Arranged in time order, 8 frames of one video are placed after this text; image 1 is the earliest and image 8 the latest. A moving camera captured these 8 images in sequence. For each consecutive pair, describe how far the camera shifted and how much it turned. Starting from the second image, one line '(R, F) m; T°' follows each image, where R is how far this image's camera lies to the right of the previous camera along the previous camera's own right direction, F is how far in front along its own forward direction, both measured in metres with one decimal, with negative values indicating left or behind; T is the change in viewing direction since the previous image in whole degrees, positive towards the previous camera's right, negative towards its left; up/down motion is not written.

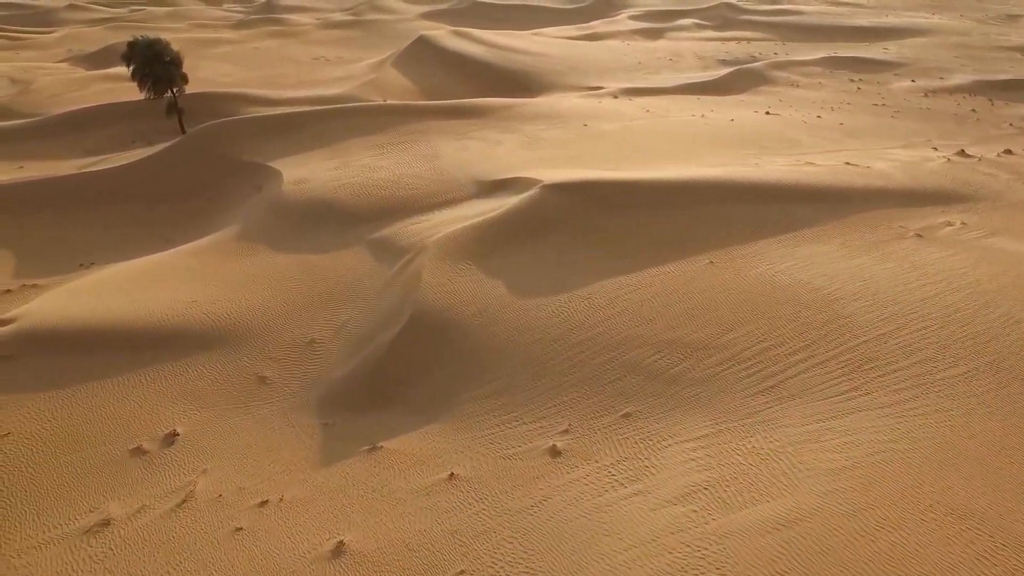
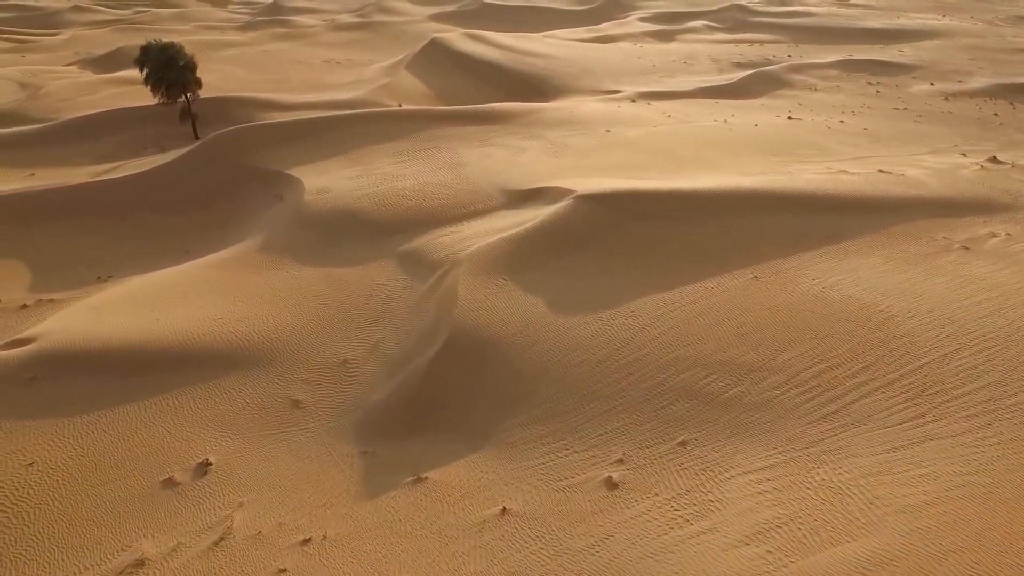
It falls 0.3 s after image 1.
(-0.6, +0.4) m; 0°
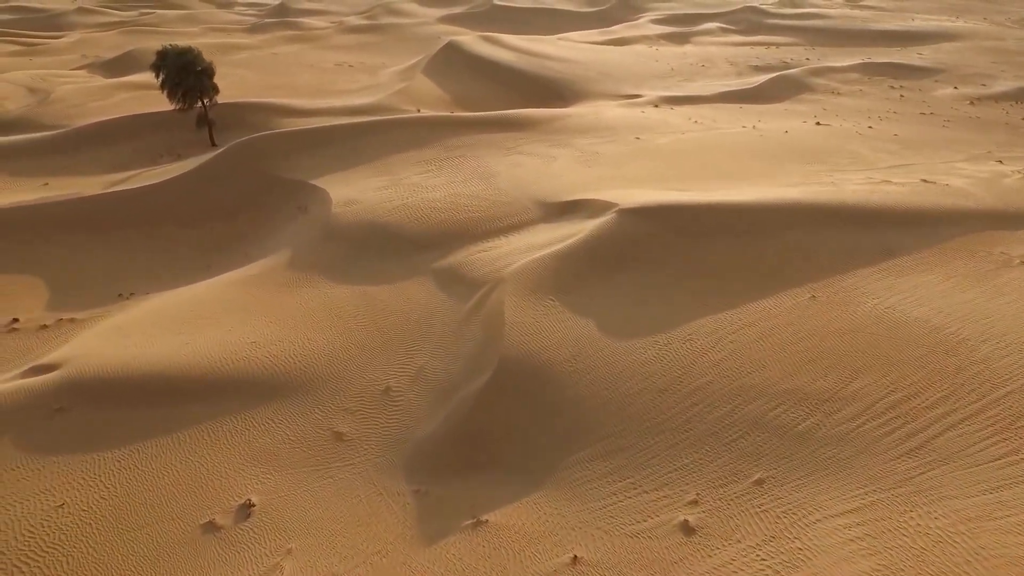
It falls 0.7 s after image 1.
(-0.7, +0.5) m; 0°
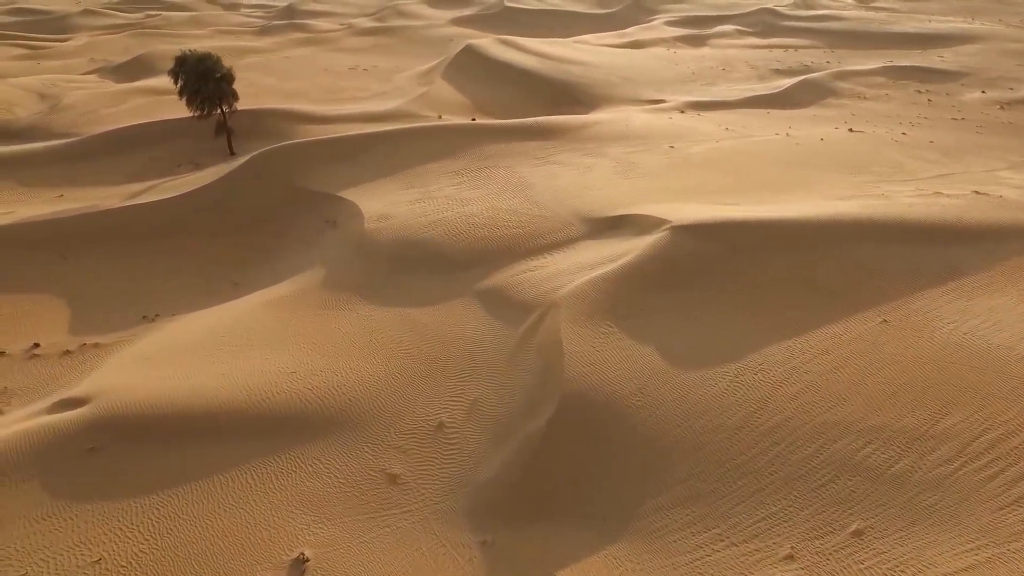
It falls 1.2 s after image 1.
(-0.8, +0.6) m; 0°
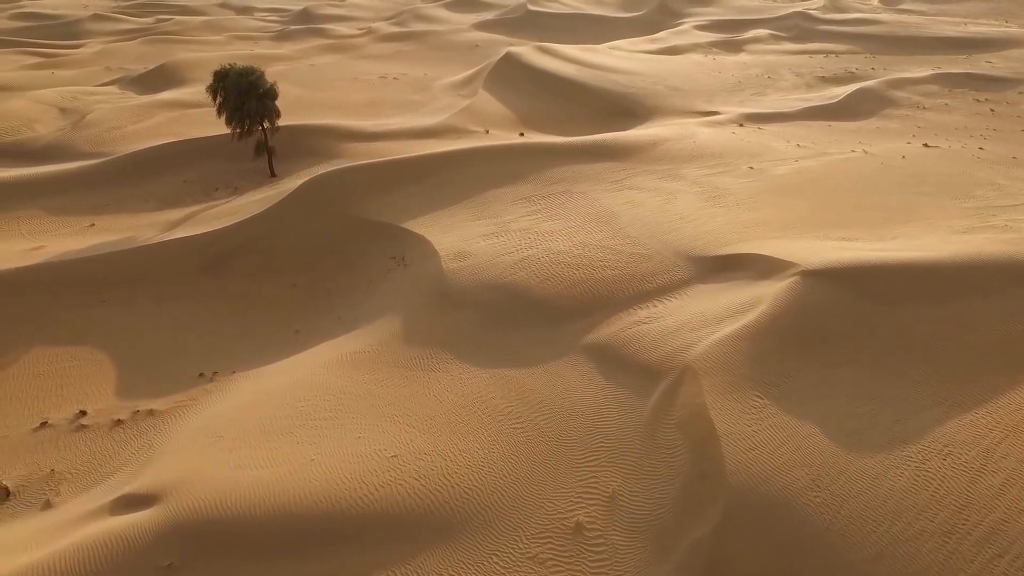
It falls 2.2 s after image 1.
(-1.7, +1.4) m; 0°
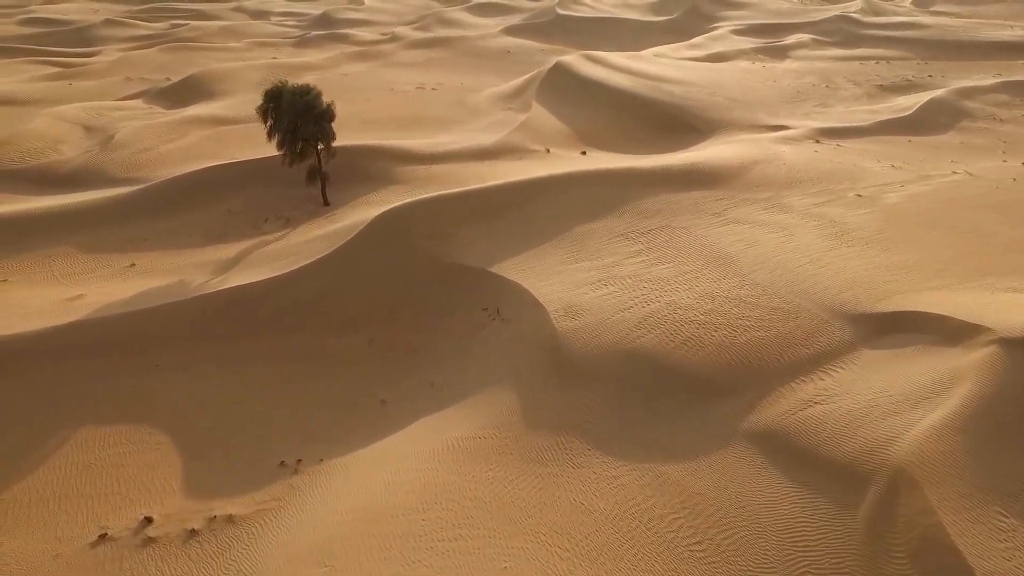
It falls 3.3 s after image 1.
(-1.8, +1.6) m; 0°
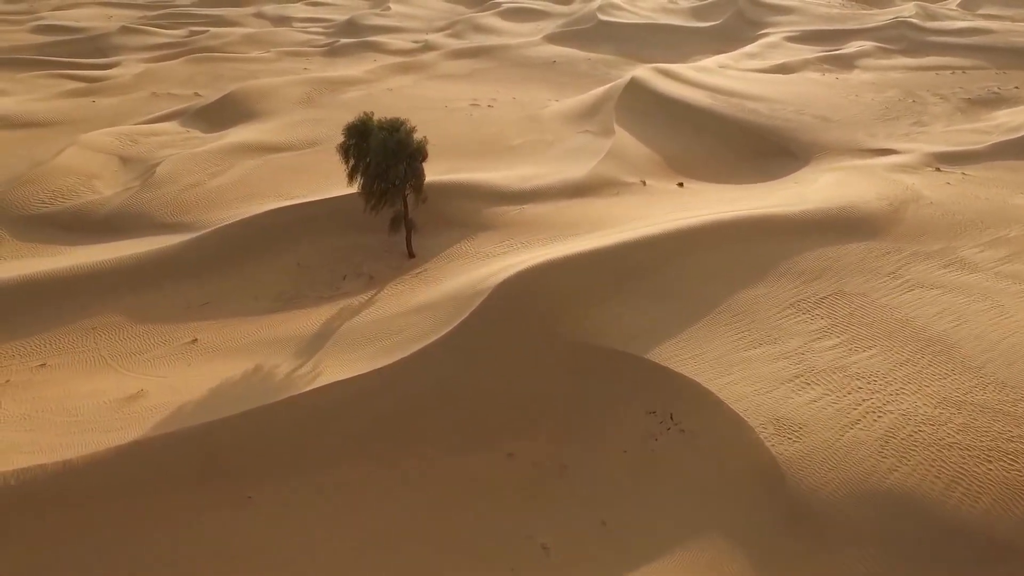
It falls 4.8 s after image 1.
(-2.3, +2.2) m; 0°
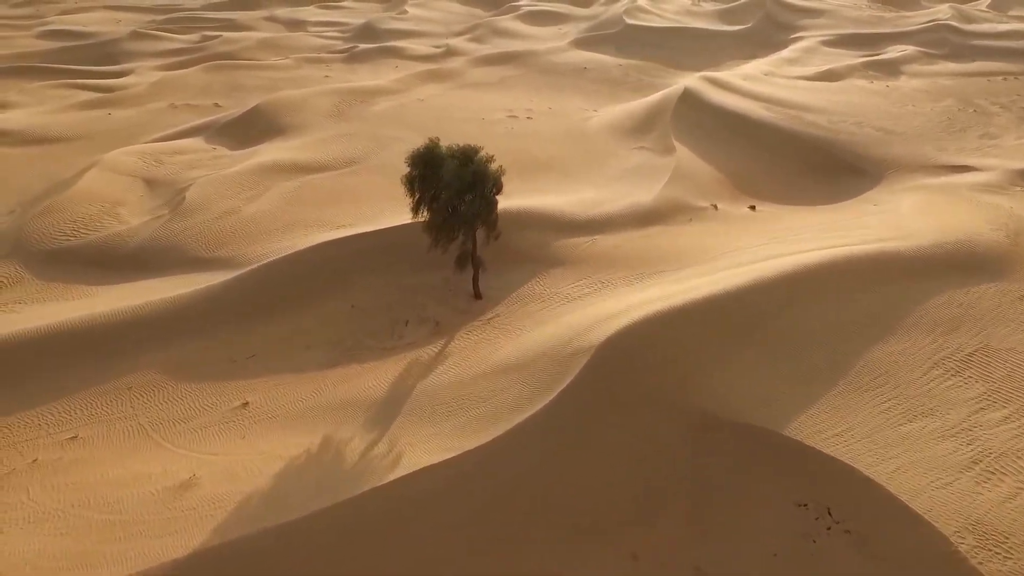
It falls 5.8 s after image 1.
(-1.4, +1.4) m; 0°
